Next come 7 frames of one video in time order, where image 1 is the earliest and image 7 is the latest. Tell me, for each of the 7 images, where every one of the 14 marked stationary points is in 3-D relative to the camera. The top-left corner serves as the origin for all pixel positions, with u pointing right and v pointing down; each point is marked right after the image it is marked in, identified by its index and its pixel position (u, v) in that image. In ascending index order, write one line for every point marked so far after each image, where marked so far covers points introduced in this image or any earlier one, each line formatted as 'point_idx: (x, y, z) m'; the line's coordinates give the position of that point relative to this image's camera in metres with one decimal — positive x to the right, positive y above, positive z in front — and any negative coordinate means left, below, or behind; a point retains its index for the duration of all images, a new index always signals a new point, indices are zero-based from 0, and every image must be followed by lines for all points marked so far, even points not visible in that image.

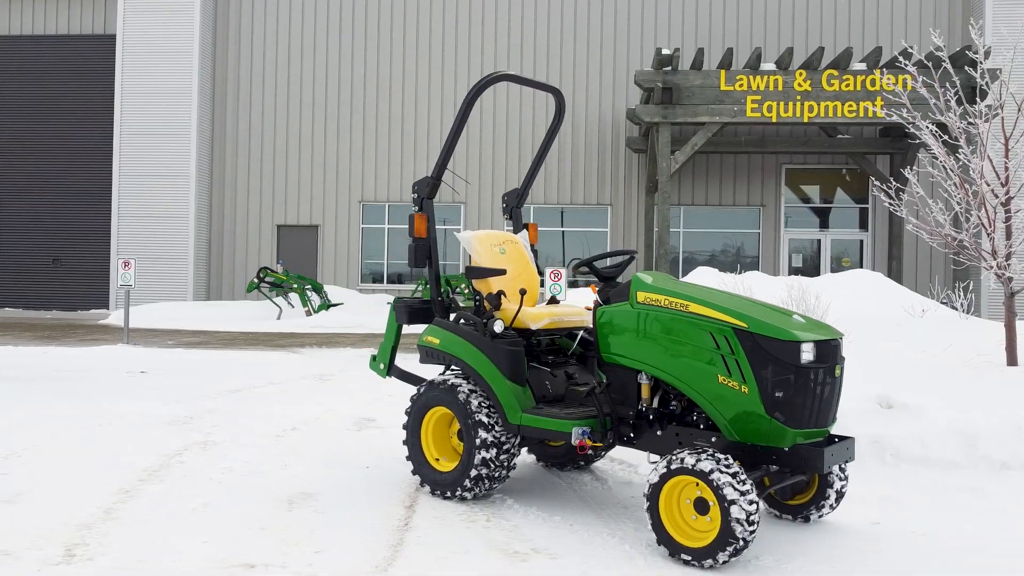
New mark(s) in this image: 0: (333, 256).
0: (-4.3, +0.8, +19.3) m
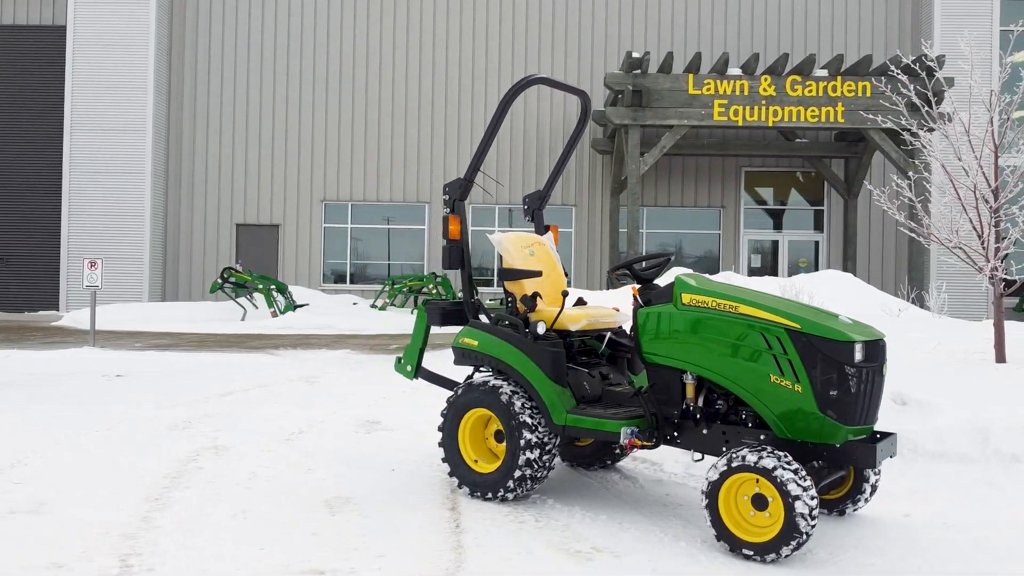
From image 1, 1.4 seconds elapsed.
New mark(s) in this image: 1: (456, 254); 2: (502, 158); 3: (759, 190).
0: (-5.1, +0.8, +19.0) m
1: (-0.3, +0.2, +4.6) m
2: (-0.2, +3.0, +18.7) m
3: (+5.6, +2.3, +18.8) m
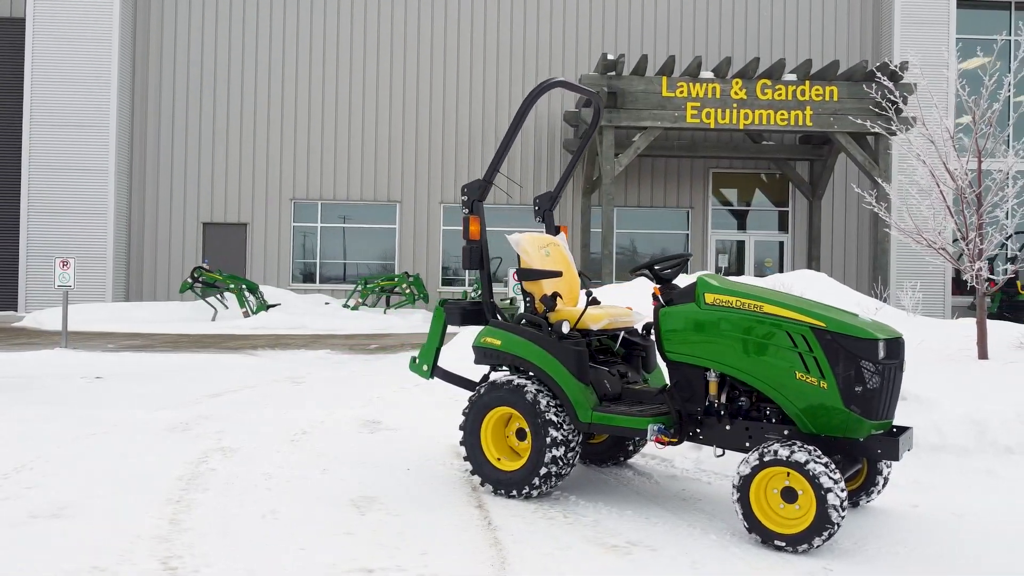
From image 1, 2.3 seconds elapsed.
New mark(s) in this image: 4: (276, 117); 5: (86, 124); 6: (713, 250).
0: (-5.8, +0.8, +18.8) m
1: (-0.2, +0.2, +4.6) m
2: (-0.9, +3.1, +18.7) m
3: (+4.9, +2.3, +19.2) m
4: (-5.4, +3.9, +18.7) m
5: (-9.4, +3.6, +18.0) m
6: (+4.7, +0.9, +19.2) m
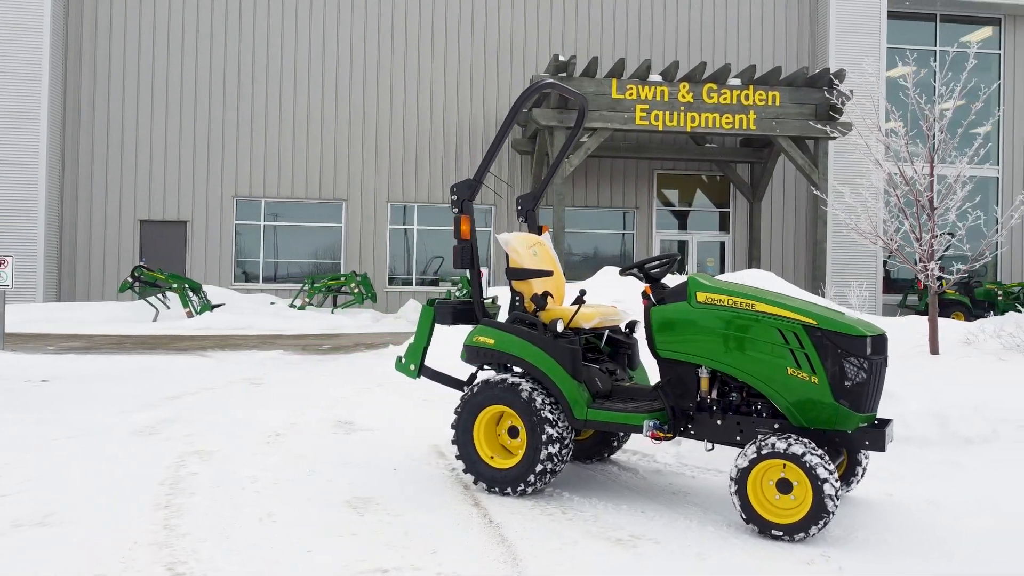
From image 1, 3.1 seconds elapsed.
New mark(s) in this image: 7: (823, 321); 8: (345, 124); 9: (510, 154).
0: (-7.0, +0.8, +18.3) m
1: (-0.3, +0.2, +4.6) m
2: (-2.1, +3.1, +18.6) m
3: (+3.7, +2.3, +19.5) m
4: (-6.6, +4.0, +18.2) m
5: (-10.6, +3.6, +17.2) m
6: (+3.5, +0.9, +19.5) m
7: (+1.5, -0.2, +3.9) m
8: (-3.8, +3.7, +18.4) m
9: (-0.1, +3.1, +18.8) m
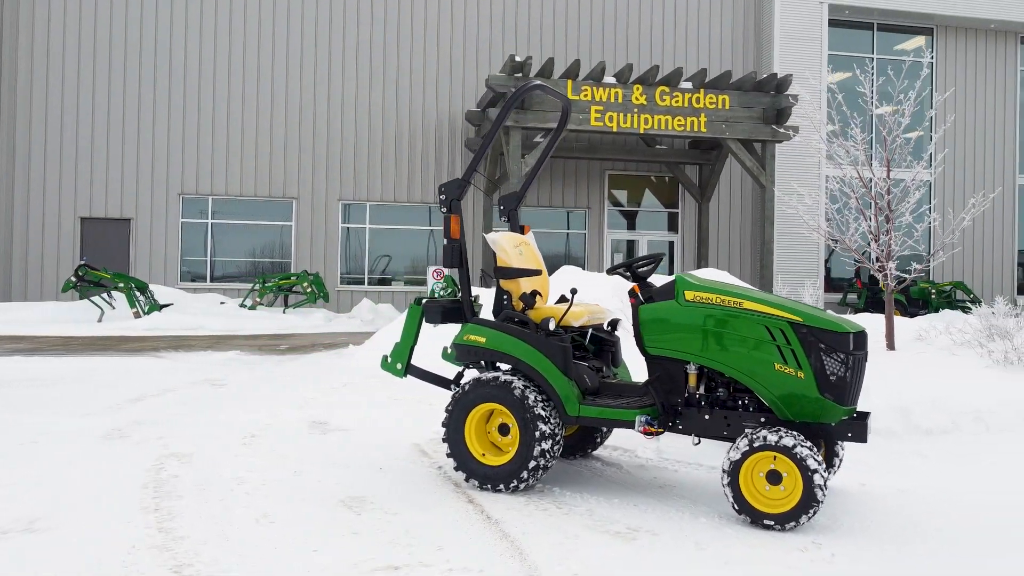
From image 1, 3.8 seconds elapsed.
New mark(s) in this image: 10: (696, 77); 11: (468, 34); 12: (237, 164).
0: (-8.0, +0.8, +17.8) m
1: (-0.3, +0.2, +4.7) m
2: (-3.1, +3.1, +18.5) m
3: (+2.6, +2.3, +19.8) m
4: (-7.7, +4.0, +17.8) m
5: (-11.5, +3.7, +16.5) m
6: (+2.4, +0.9, +19.8) m
7: (+1.5, -0.2, +4.0) m
8: (-4.8, +3.8, +18.2) m
9: (-1.2, +3.1, +18.8) m
10: (+3.5, +4.1, +15.6) m
11: (-1.0, +5.9, +18.8) m
12: (-6.1, +2.7, +18.0) m
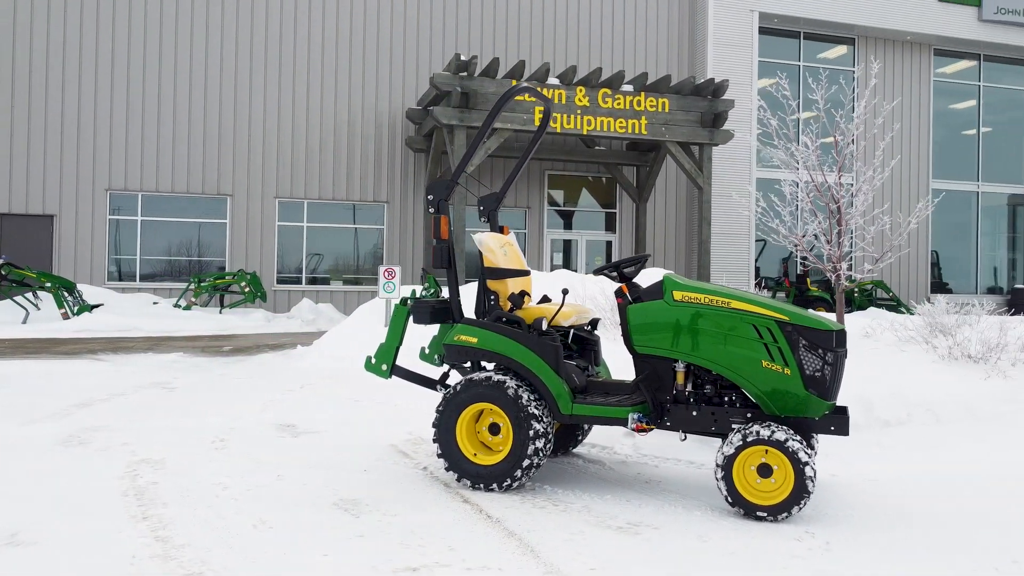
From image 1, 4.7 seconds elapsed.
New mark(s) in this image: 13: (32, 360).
0: (-9.2, +0.8, +17.1) m
1: (-0.4, +0.2, +4.7) m
2: (-4.5, +3.1, +18.2) m
3: (+1.1, +2.4, +20.0) m
4: (-8.9, +4.0, +17.0) m
5: (-12.6, +3.6, +15.4) m
6: (+0.9, +1.0, +20.0) m
7: (+1.5, -0.2, +4.2) m
8: (-6.1, +3.8, +17.7) m
9: (-2.5, +3.1, +18.7) m
10: (+2.5, +4.1, +15.9) m
11: (-2.4, +5.9, +18.7) m
12: (-7.4, +2.7, +17.4) m
13: (-5.8, -0.9, +9.9) m
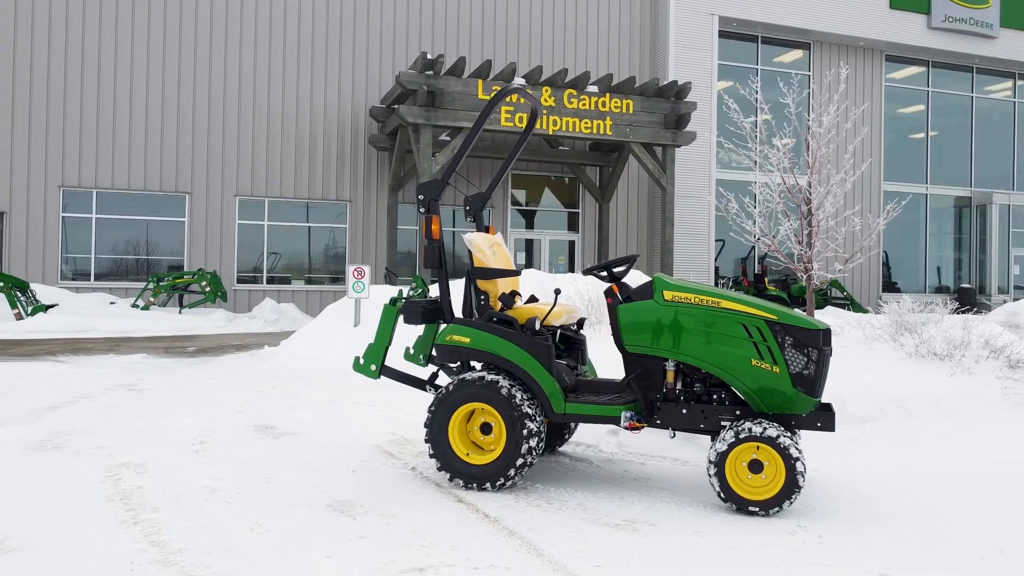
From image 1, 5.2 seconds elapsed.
0: (-9.9, +0.8, +16.6) m
1: (-0.4, +0.2, +4.7) m
2: (-5.2, +3.1, +17.9) m
3: (+0.2, +2.4, +20.1) m
4: (-9.6, +4.0, +16.5) m
5: (-13.2, +3.7, +14.7) m
6: (0.0, +1.0, +20.0) m
7: (+1.4, -0.2, +4.3) m
8: (-6.9, +3.8, +17.4) m
9: (-3.3, +3.2, +18.5) m
10: (+1.8, +4.1, +16.0) m
11: (-3.2, +5.9, +18.5) m
12: (-8.1, +2.8, +17.0) m
13: (-6.2, -0.9, +9.6) m
